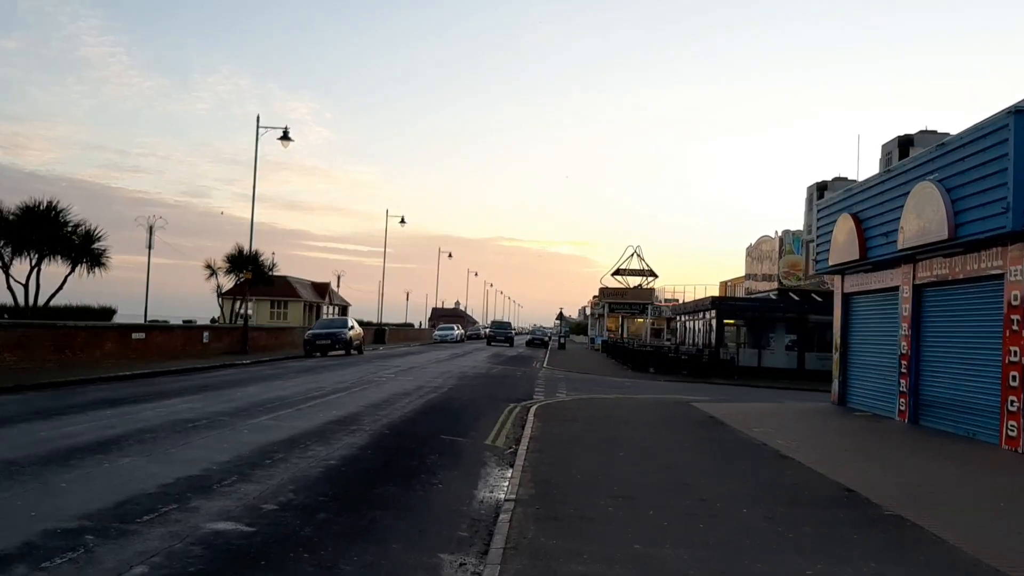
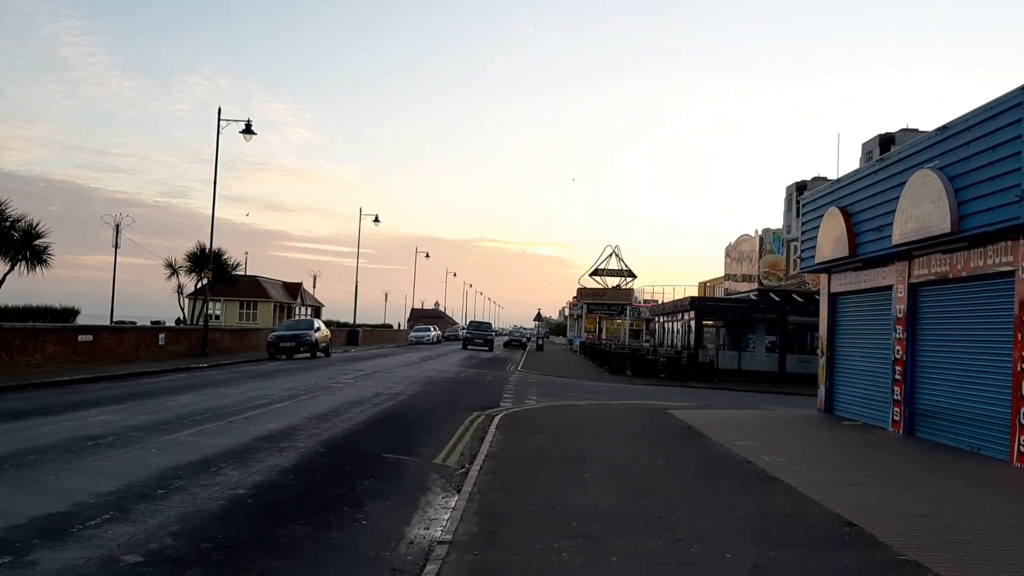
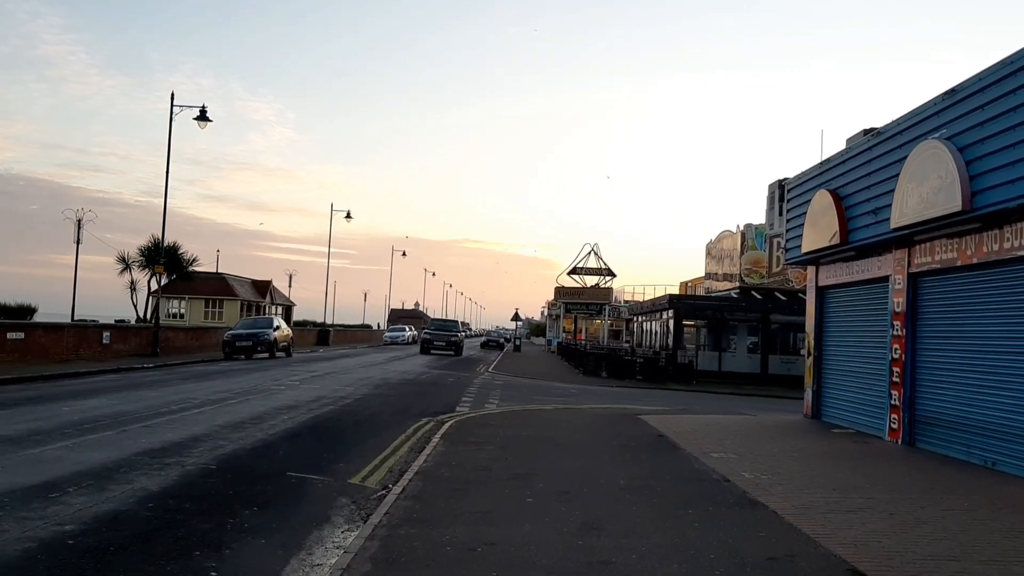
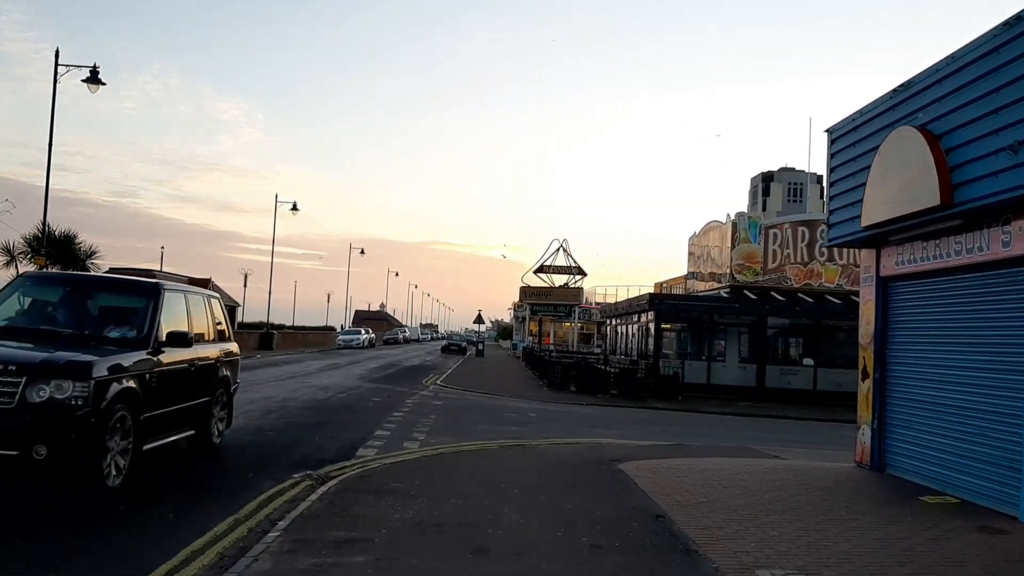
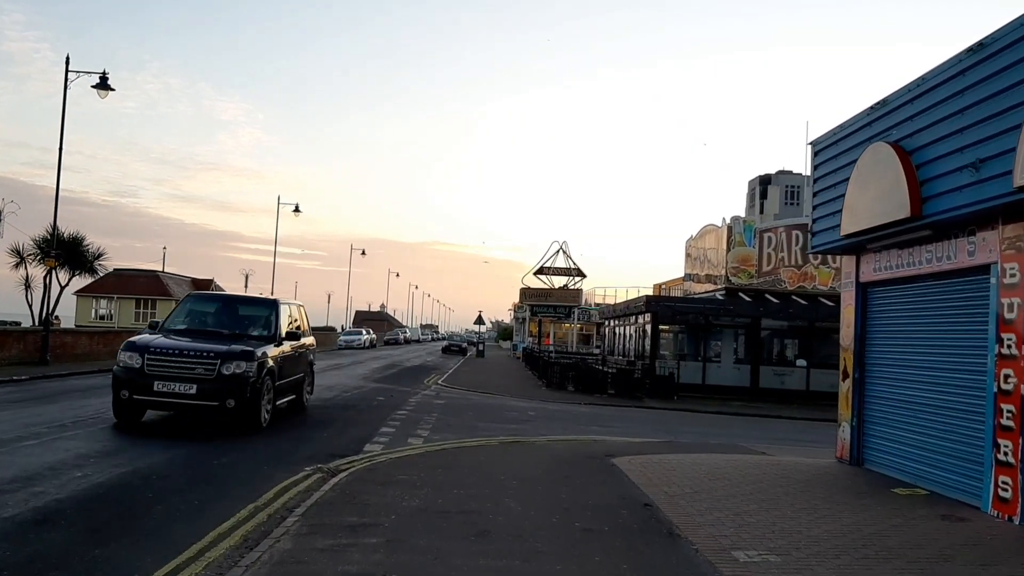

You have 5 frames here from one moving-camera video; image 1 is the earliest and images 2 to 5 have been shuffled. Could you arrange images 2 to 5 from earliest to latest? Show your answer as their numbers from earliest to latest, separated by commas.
2, 3, 5, 4
